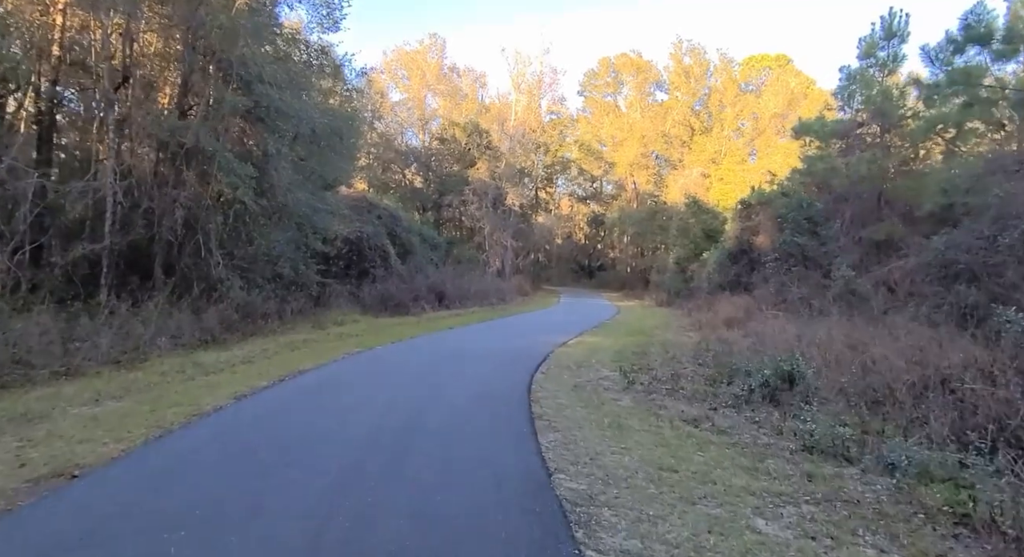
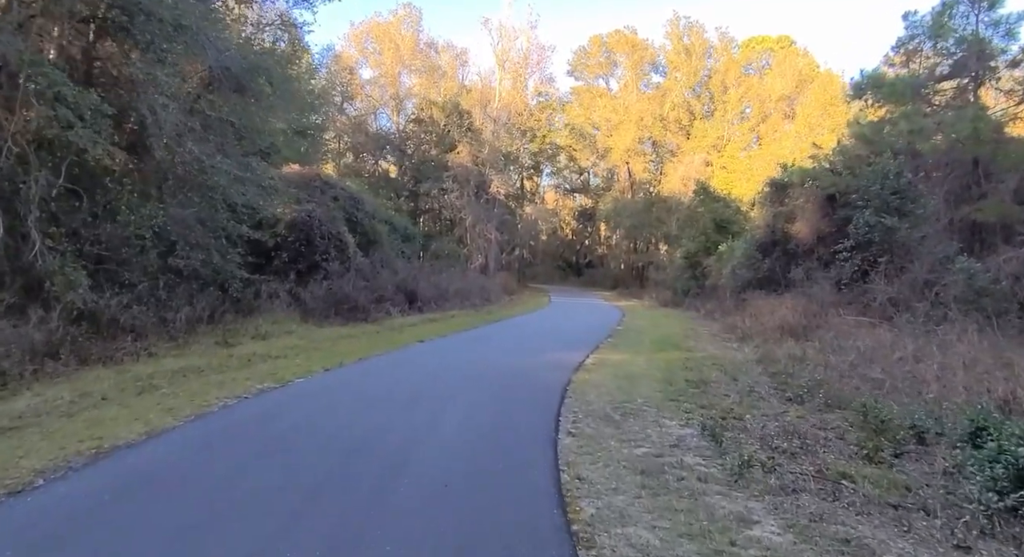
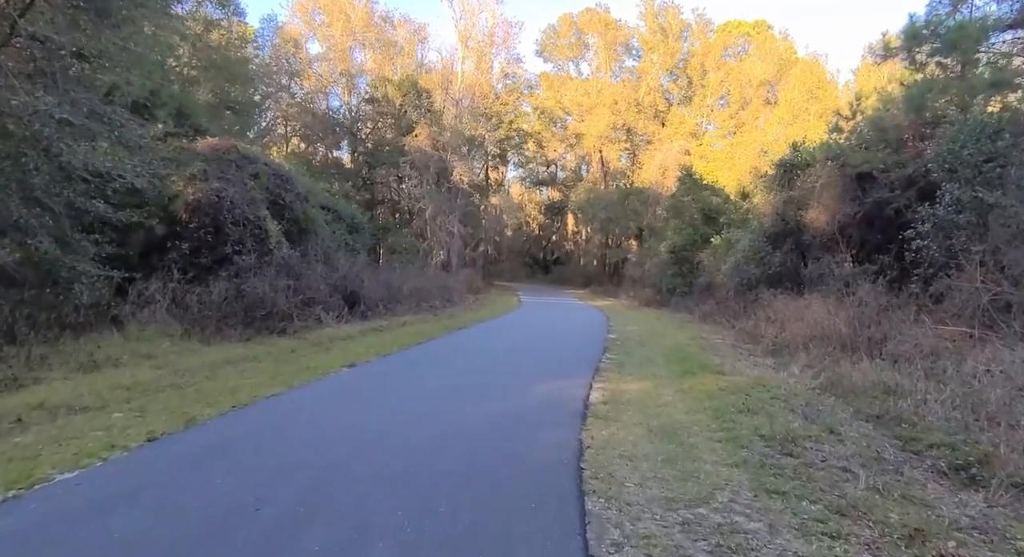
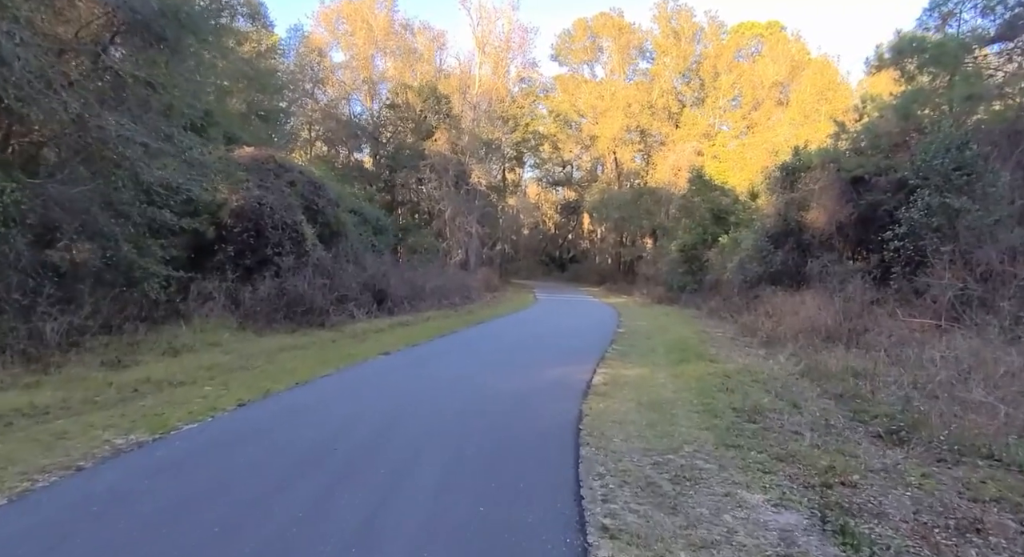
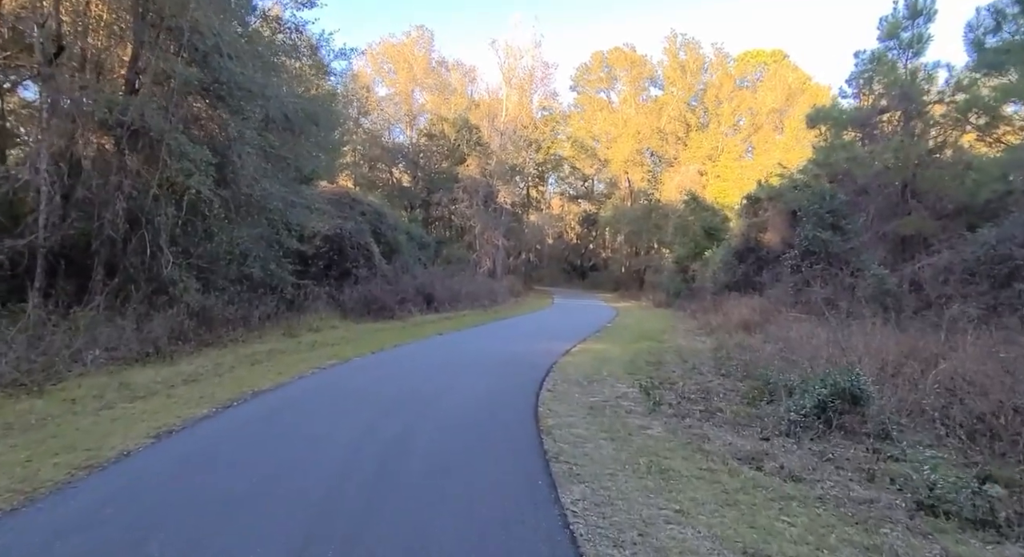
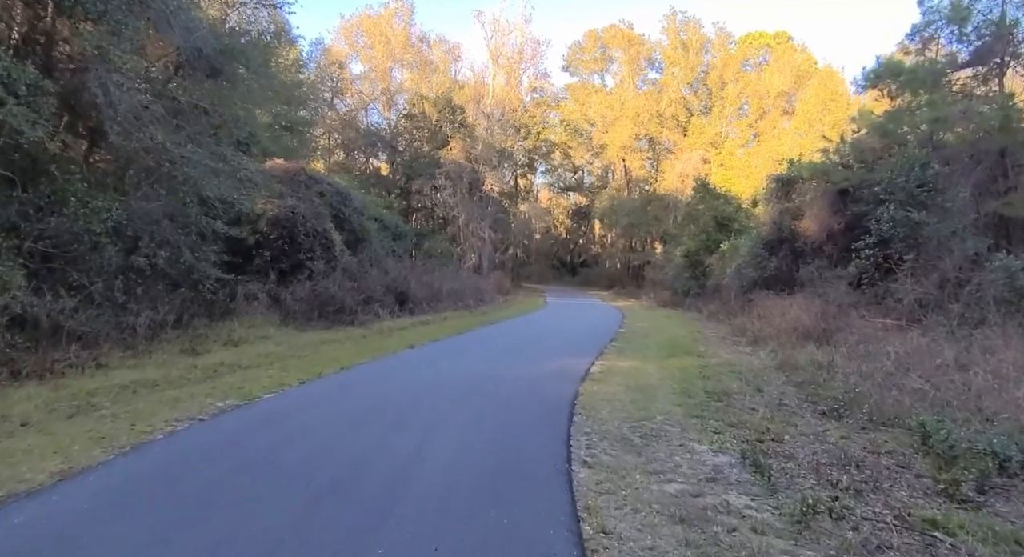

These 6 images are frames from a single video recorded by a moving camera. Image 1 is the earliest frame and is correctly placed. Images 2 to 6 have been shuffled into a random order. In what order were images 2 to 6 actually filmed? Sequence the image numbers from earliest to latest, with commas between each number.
5, 2, 6, 4, 3
